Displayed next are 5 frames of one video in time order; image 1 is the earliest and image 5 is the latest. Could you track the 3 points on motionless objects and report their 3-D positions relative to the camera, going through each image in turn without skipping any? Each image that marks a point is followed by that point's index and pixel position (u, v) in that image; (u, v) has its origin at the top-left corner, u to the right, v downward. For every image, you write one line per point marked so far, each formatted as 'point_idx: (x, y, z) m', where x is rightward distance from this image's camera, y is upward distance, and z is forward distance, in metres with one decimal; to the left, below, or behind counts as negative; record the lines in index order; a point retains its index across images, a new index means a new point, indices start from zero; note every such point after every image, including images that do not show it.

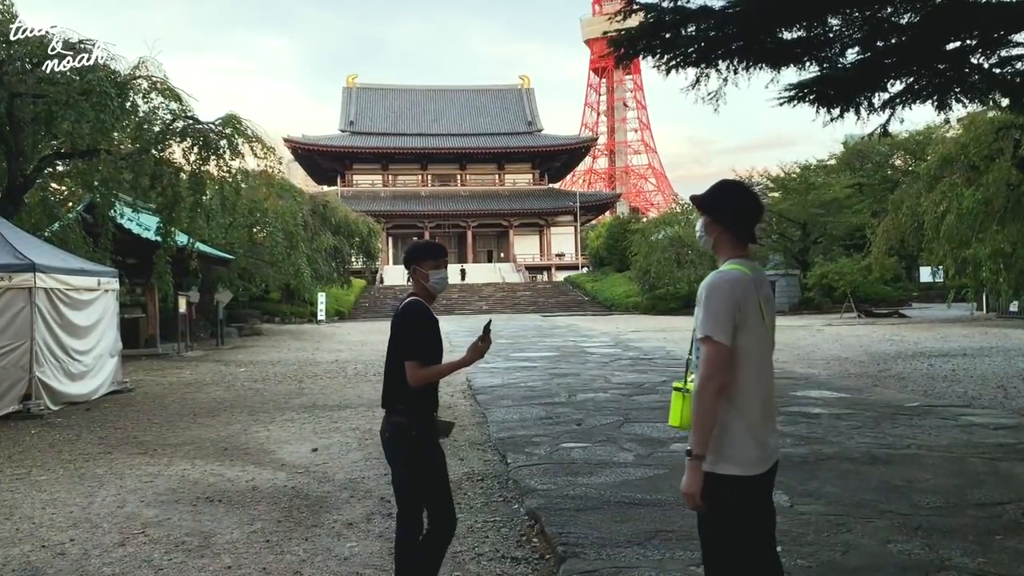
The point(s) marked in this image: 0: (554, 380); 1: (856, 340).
0: (+0.5, -1.0, +8.3) m
1: (+6.4, -1.0, +13.9) m
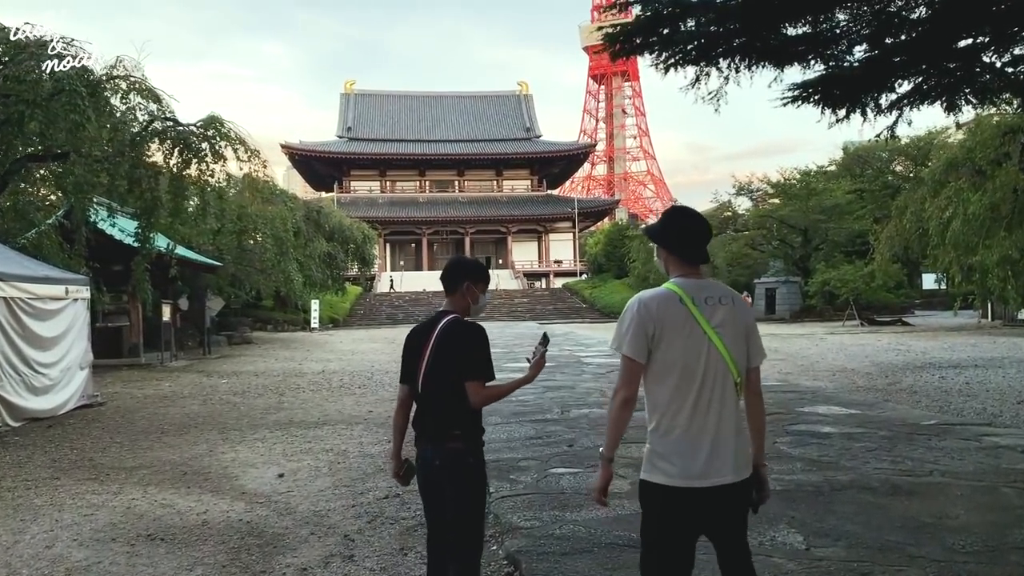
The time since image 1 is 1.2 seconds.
0: (+0.4, -1.1, +7.9) m
1: (+6.3, -1.1, +13.5) m
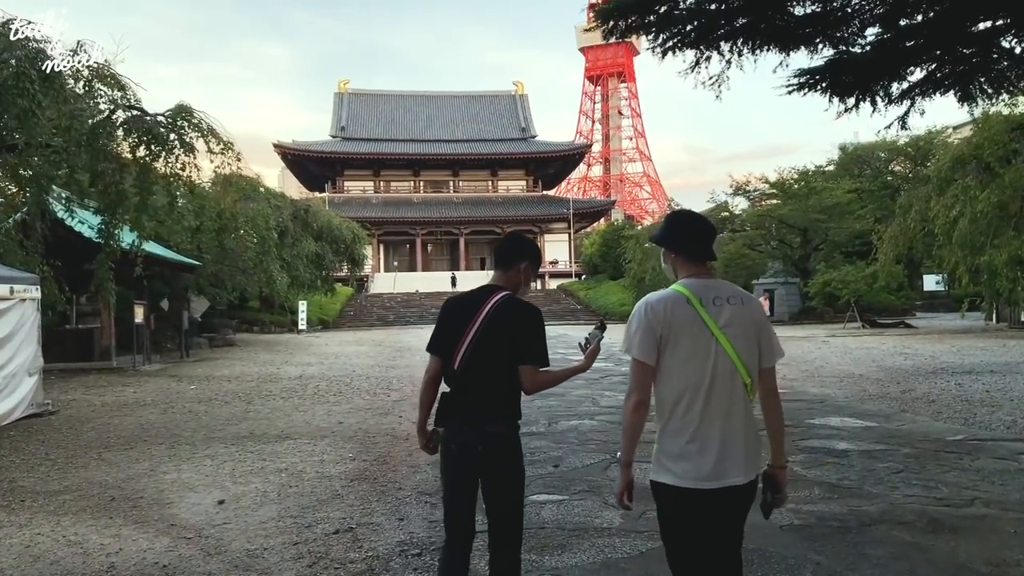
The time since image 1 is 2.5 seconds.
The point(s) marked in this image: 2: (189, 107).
0: (+0.2, -1.1, +7.3) m
1: (+6.1, -1.1, +12.9) m
2: (-4.1, +2.3, +9.4) m
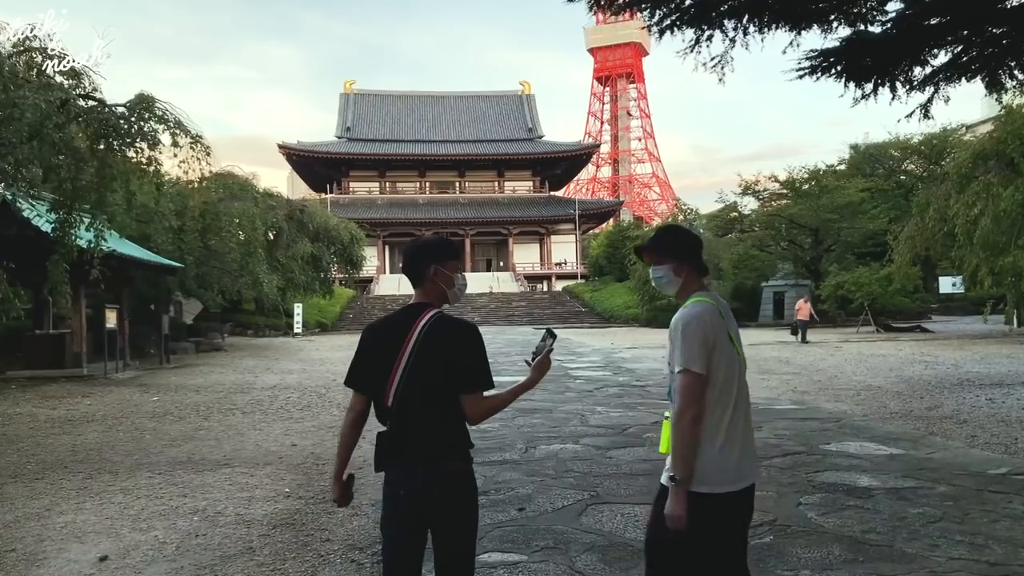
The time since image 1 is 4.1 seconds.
0: (+0.1, -1.2, +6.6) m
1: (+6.0, -1.2, +12.1) m
2: (-4.2, +2.2, +8.7) m
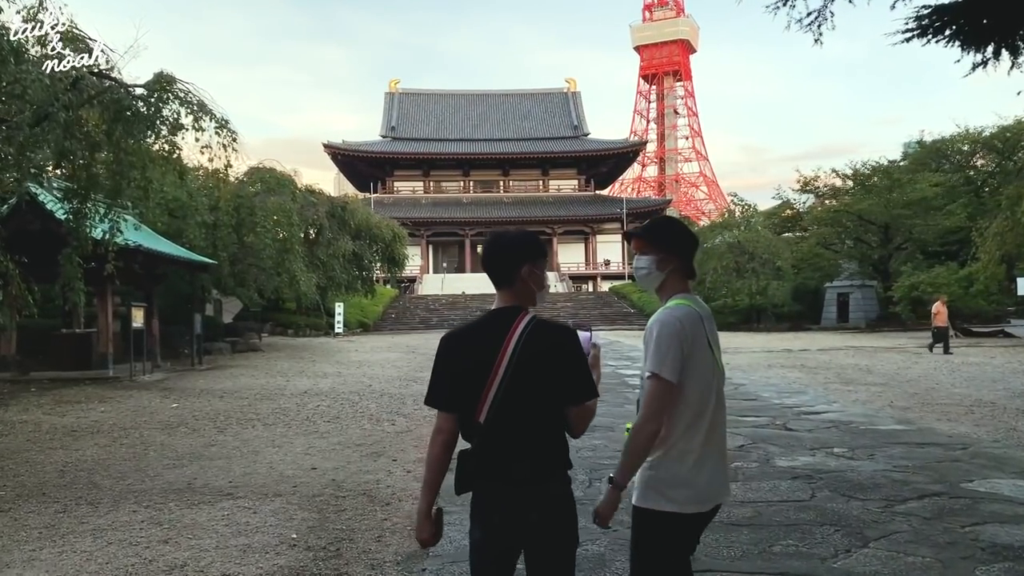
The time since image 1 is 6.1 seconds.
0: (+0.5, -1.1, +5.6) m
1: (+6.7, -1.2, +10.8) m
2: (-3.7, +2.3, +8.0) m
